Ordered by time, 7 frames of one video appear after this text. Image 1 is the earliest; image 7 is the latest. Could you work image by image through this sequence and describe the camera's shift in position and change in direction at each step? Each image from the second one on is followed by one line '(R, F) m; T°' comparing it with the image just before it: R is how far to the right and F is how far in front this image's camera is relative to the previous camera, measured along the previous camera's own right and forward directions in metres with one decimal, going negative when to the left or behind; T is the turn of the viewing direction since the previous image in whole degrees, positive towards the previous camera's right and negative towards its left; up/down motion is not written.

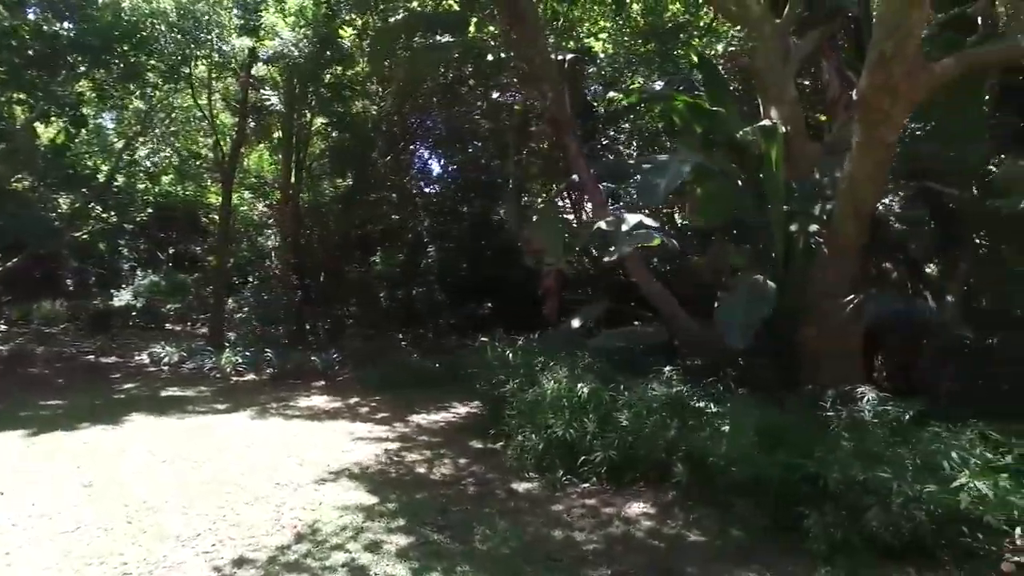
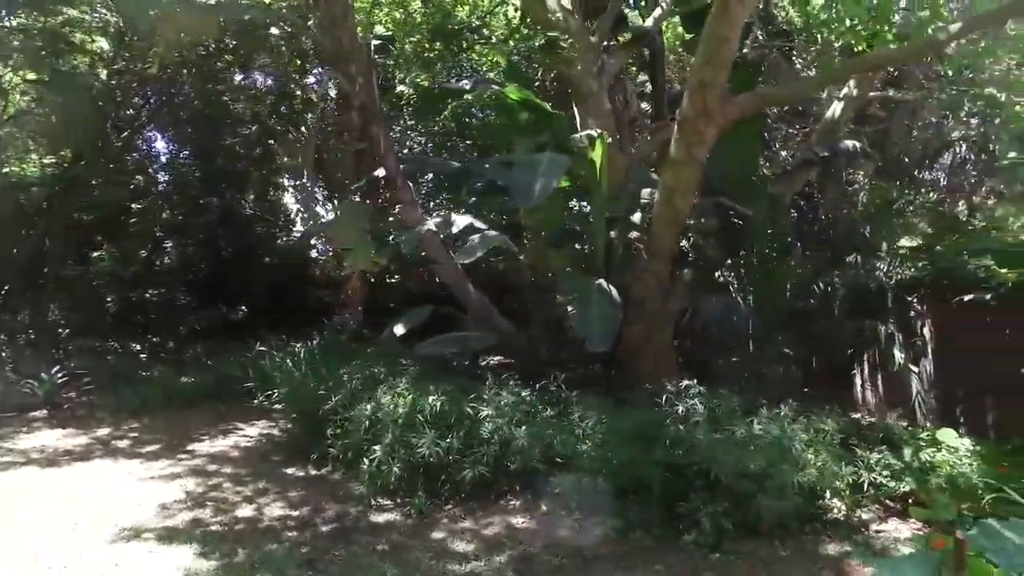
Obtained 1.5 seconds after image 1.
(-1.7, +0.7) m; +26°
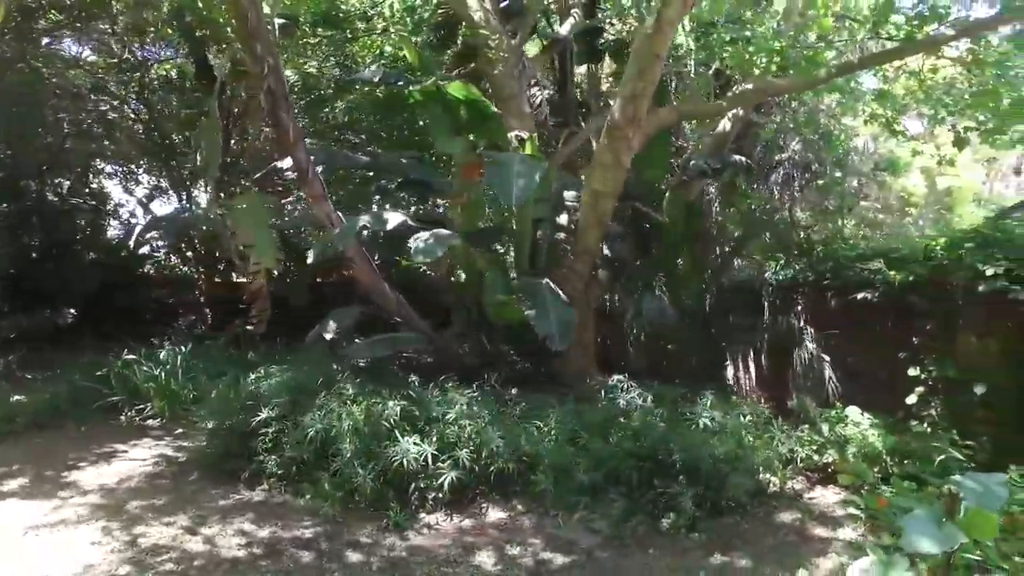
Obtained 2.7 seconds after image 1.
(-1.8, +0.3) m; +19°
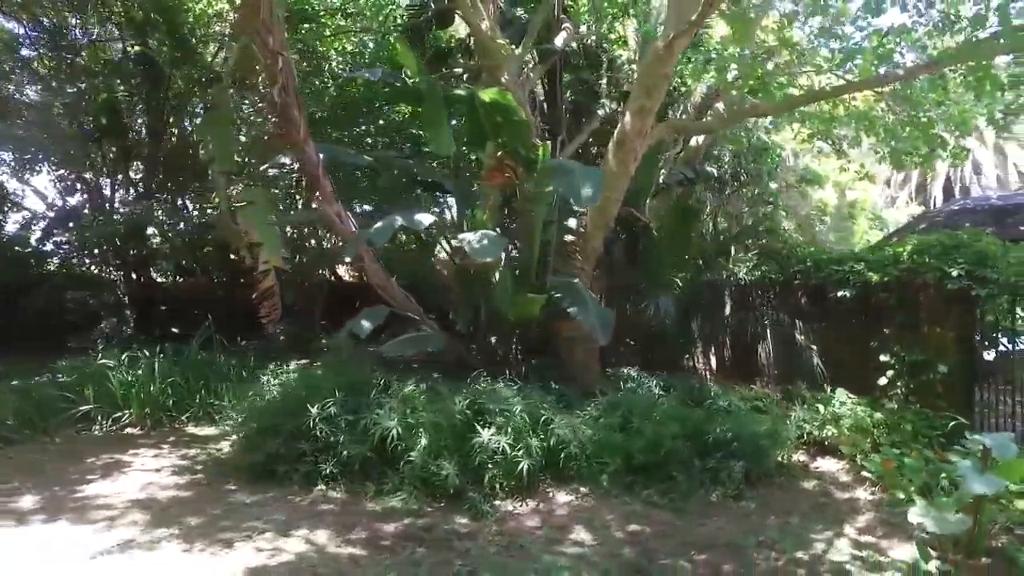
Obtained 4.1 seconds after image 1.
(-2.0, -0.2) m; +13°
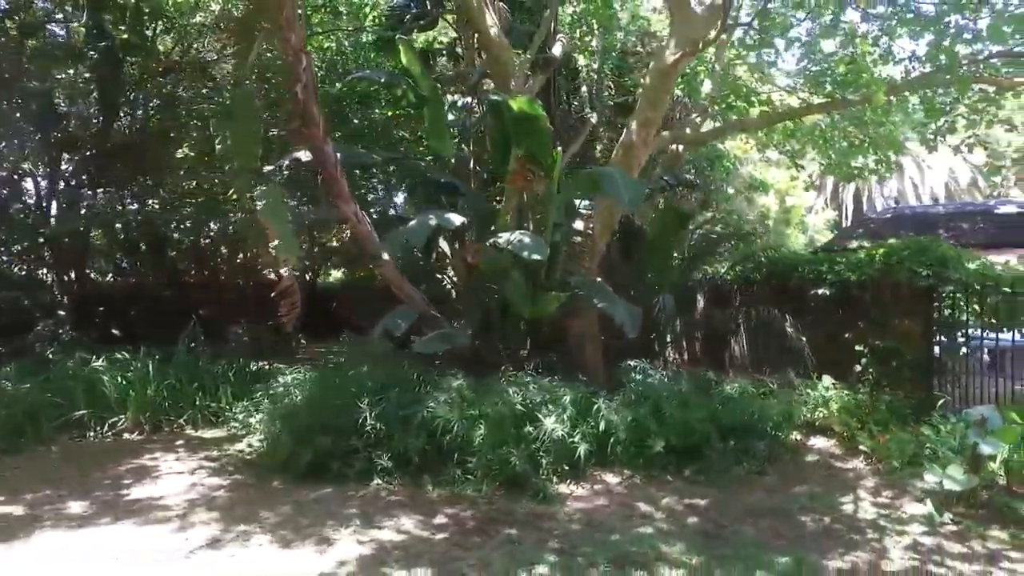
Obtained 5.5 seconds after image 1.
(-1.6, -0.2) m; +10°
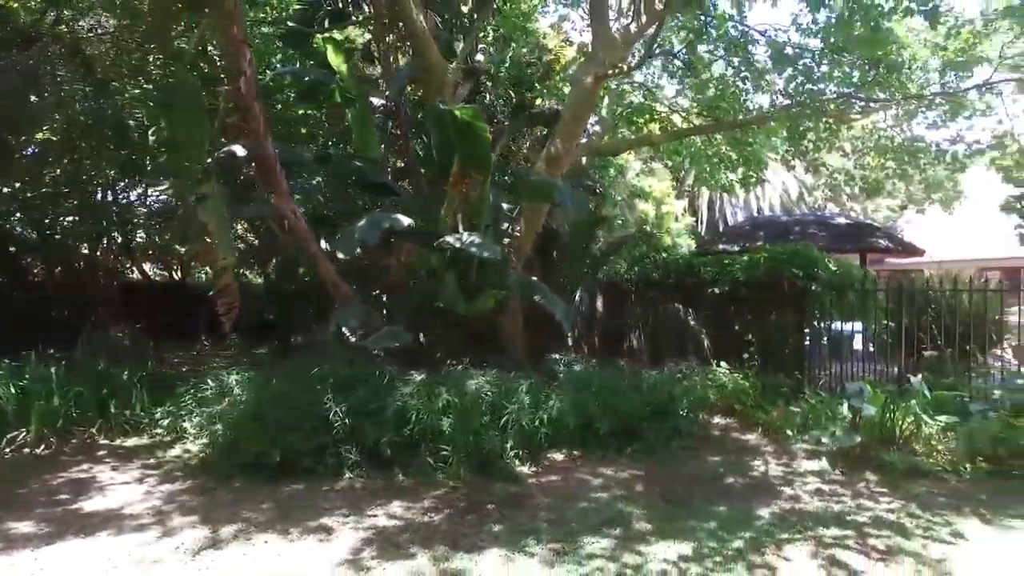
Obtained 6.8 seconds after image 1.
(-1.3, -0.2) m; +14°
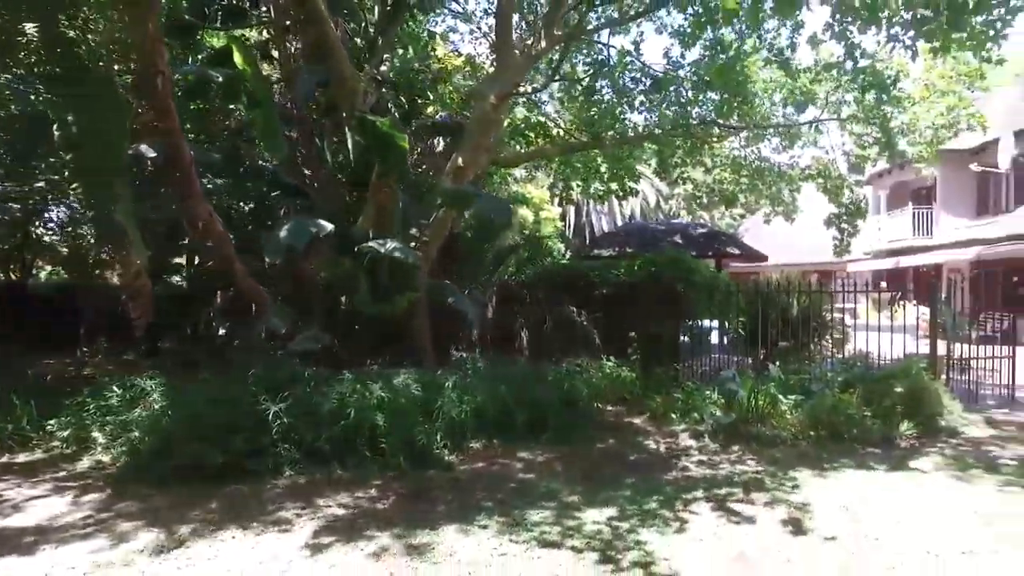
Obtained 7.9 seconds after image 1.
(-0.9, -0.3) m; +12°
